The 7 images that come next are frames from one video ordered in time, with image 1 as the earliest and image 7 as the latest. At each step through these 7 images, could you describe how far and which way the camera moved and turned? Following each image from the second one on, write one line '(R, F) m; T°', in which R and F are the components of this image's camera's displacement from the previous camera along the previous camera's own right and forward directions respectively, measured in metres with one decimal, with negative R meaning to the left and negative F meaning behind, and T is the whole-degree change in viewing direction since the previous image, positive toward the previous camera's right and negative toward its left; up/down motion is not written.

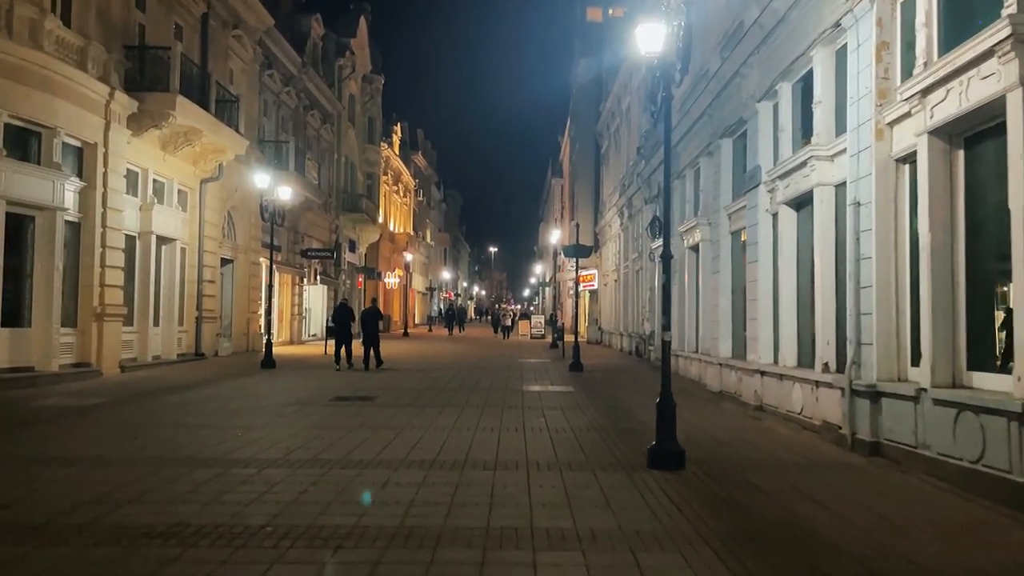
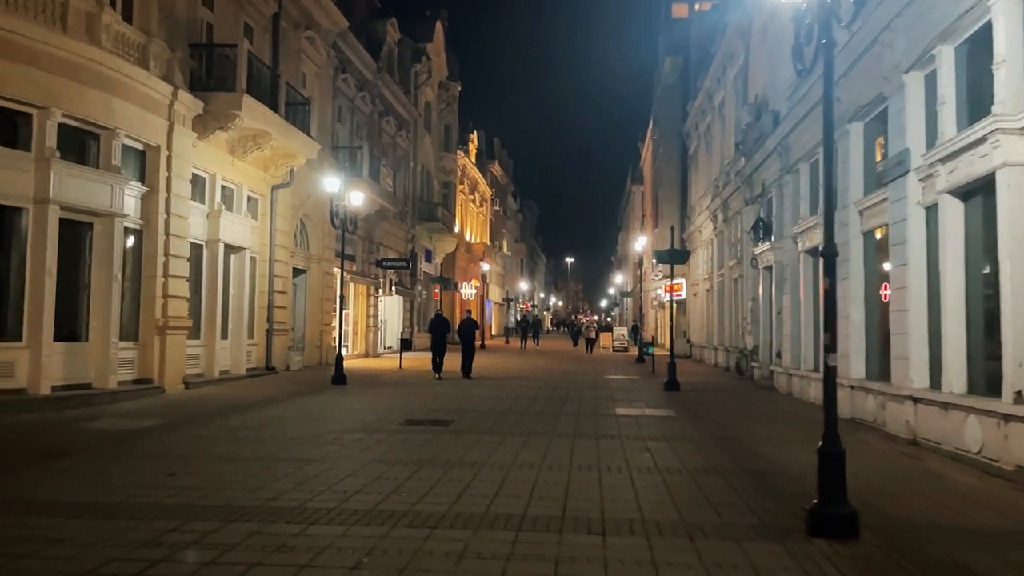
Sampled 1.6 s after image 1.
(-0.3, +1.8) m; -6°
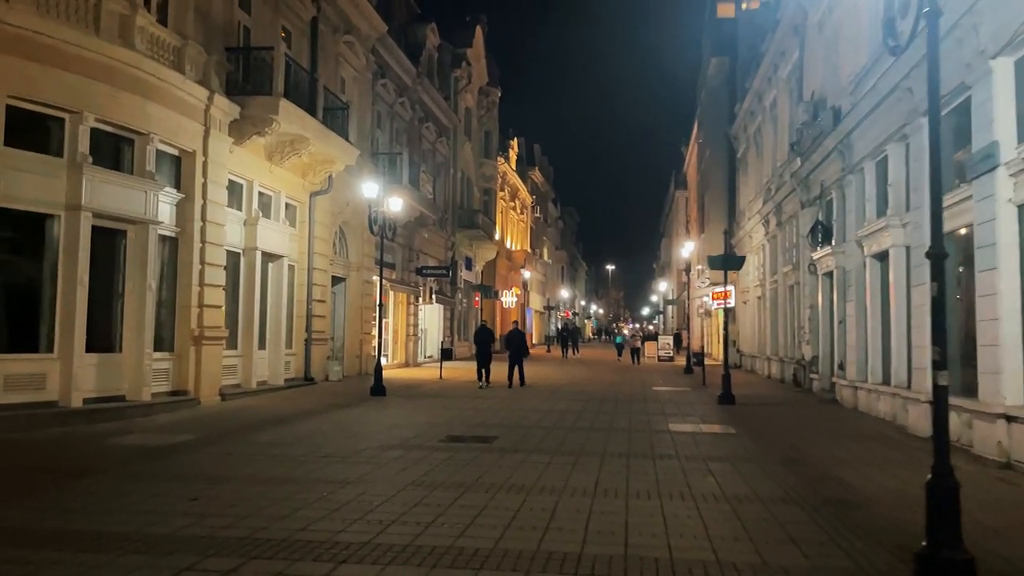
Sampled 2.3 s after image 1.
(-0.1, +0.8) m; -3°
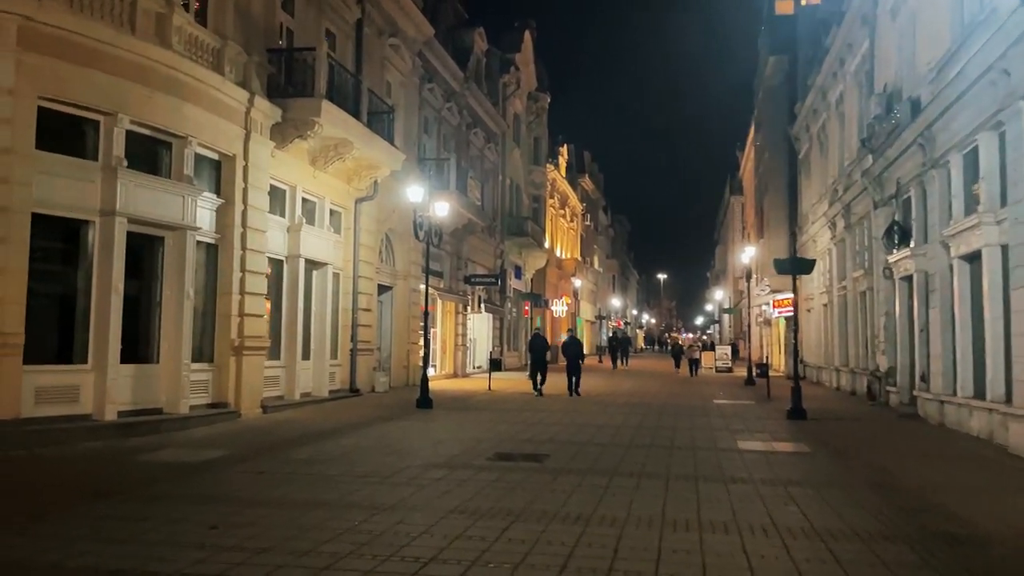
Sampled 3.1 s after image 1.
(0.0, +0.9) m; -4°
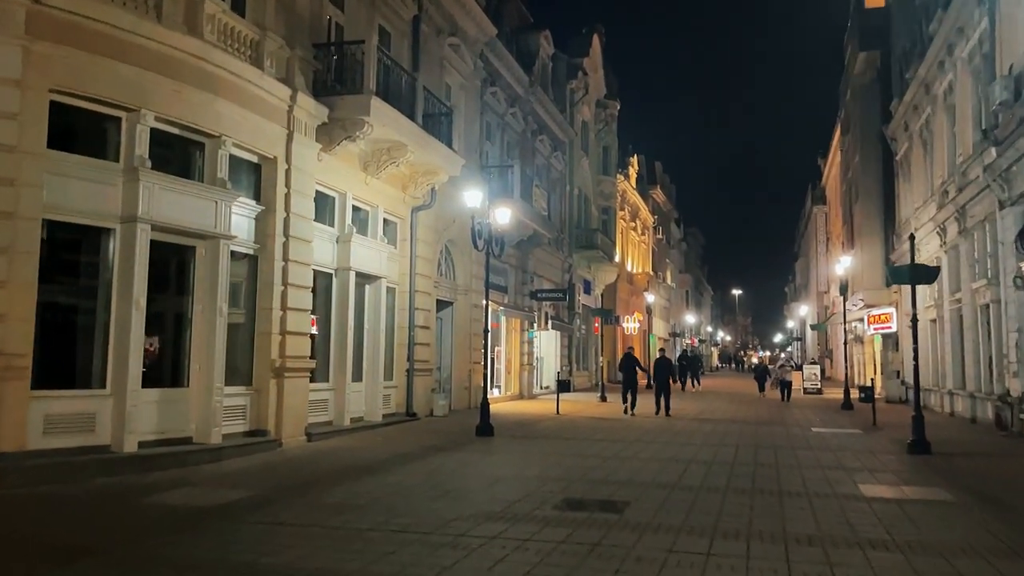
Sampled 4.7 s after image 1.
(0.0, +1.9) m; -5°
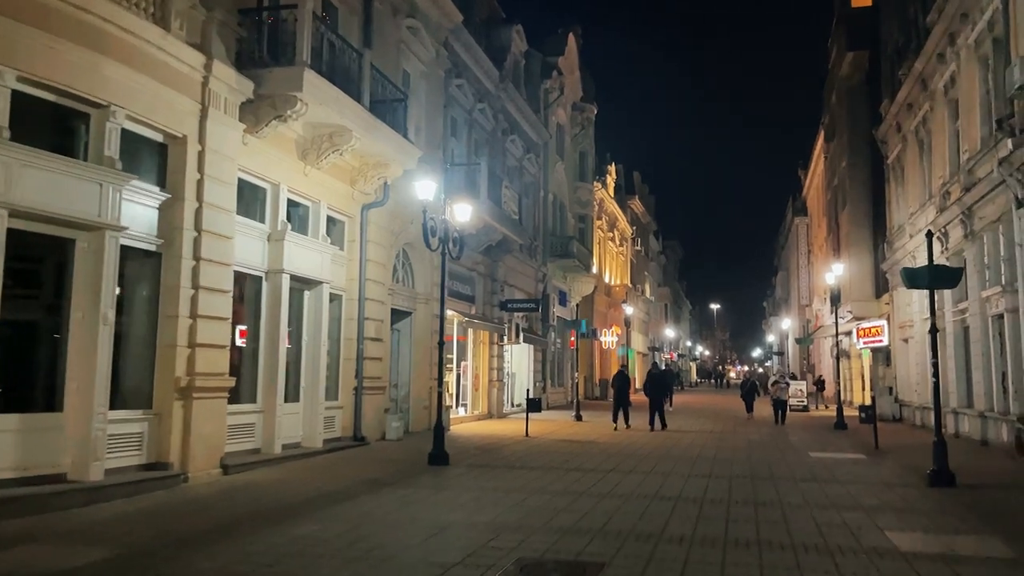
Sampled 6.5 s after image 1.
(+0.4, +2.2) m; +2°
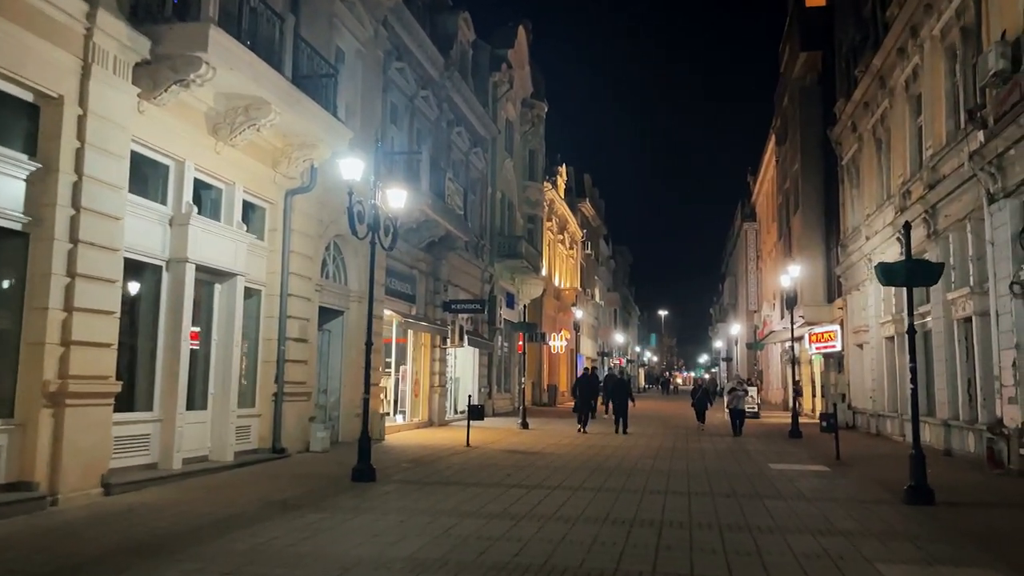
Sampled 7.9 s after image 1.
(+0.2, +1.5) m; +4°
